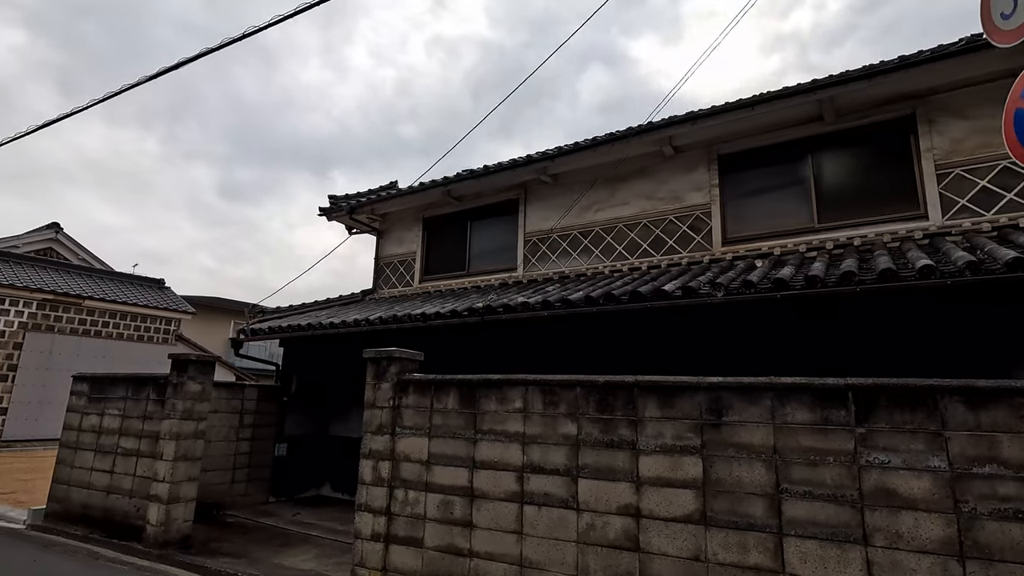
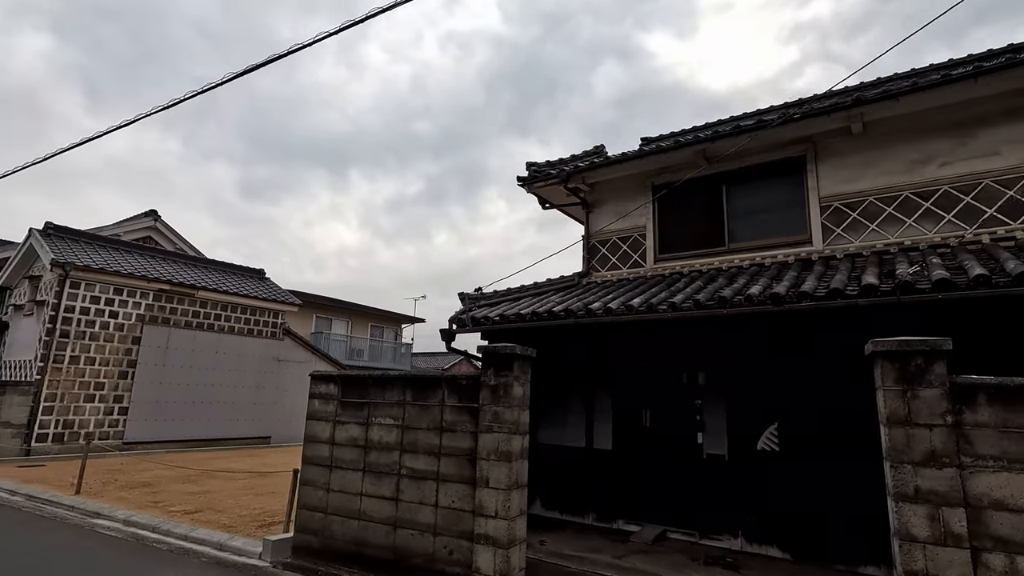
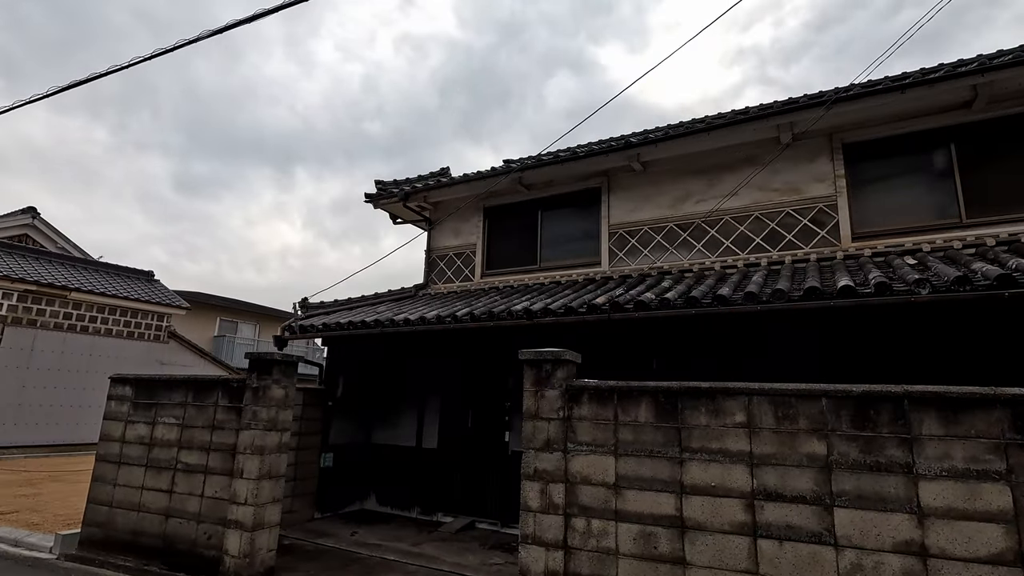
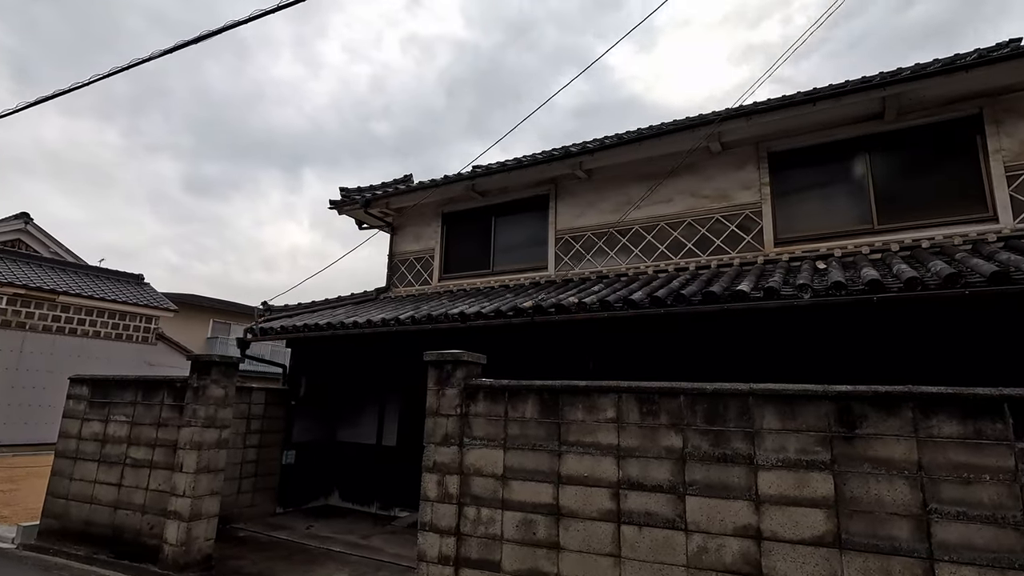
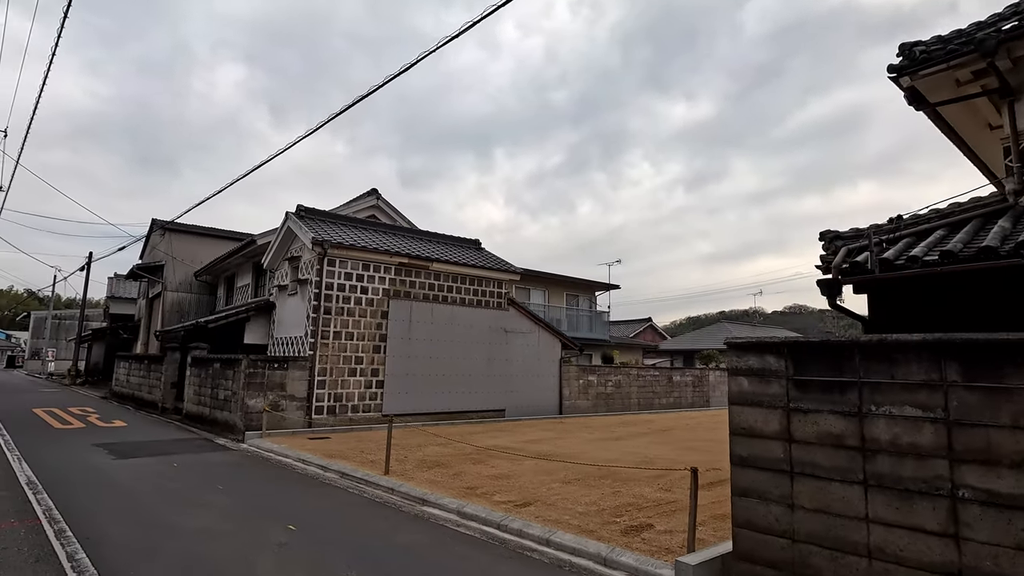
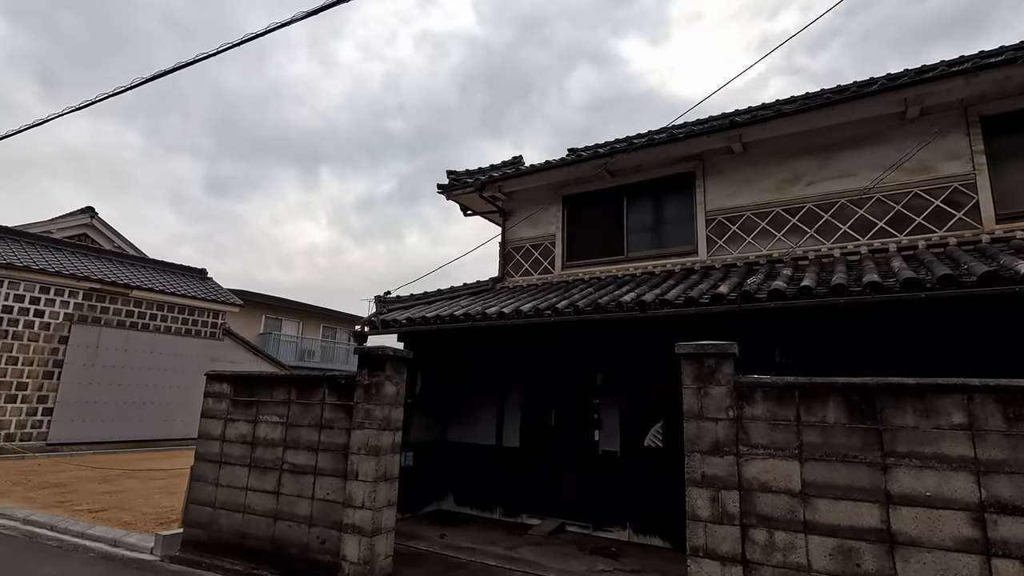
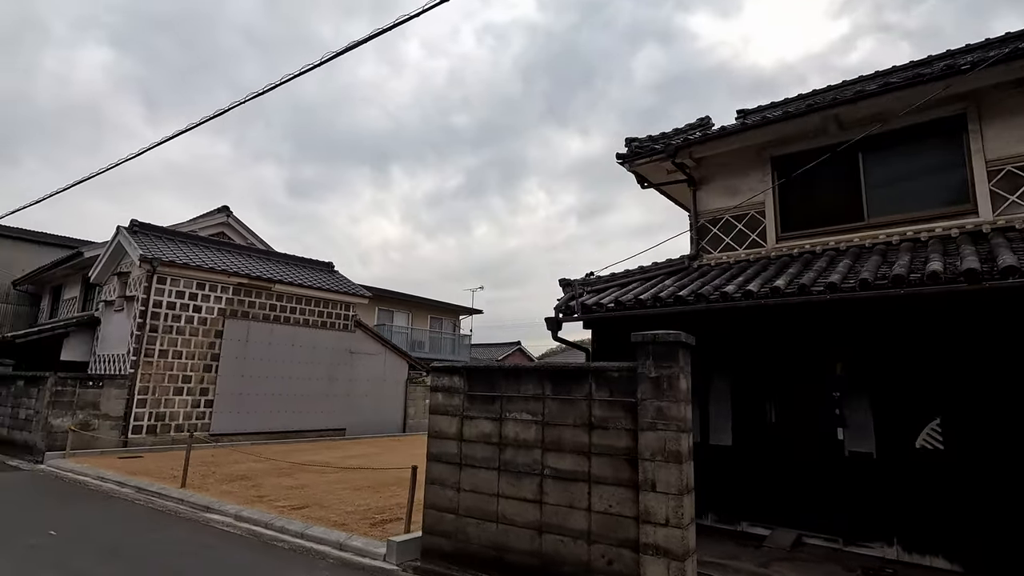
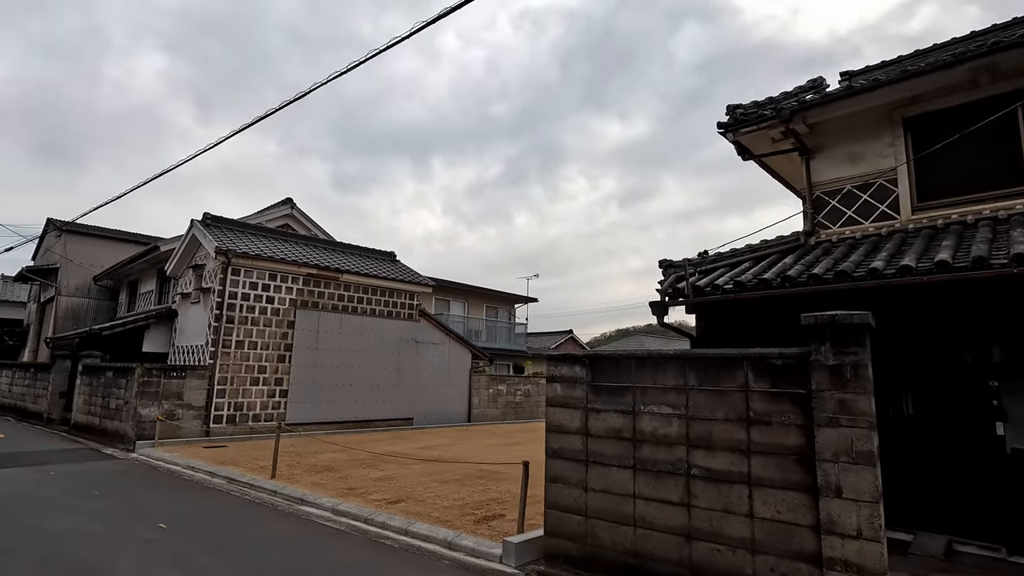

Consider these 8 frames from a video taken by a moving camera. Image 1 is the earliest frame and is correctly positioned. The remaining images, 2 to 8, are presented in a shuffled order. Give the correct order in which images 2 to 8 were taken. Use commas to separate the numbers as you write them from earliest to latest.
4, 3, 6, 2, 7, 8, 5
